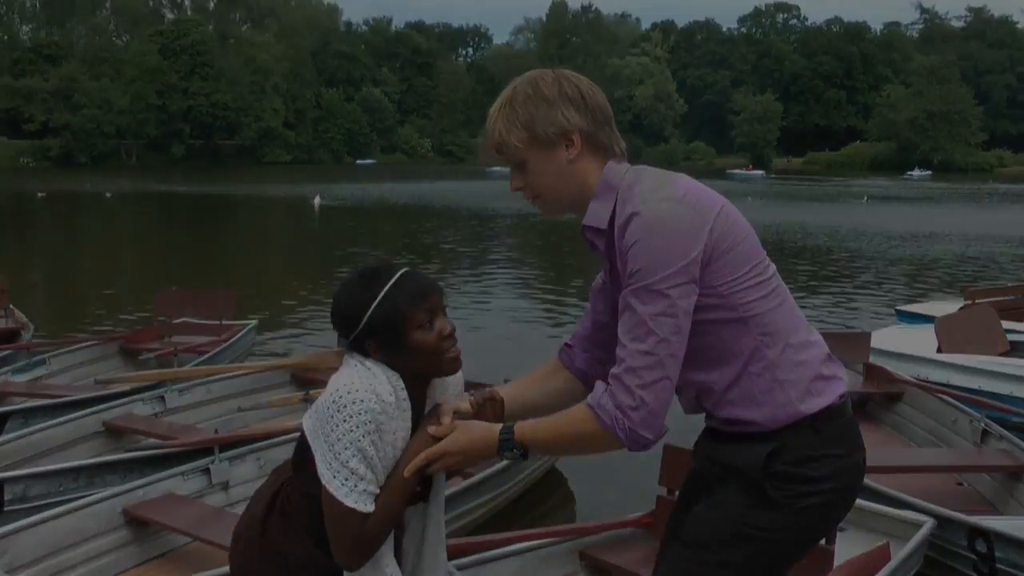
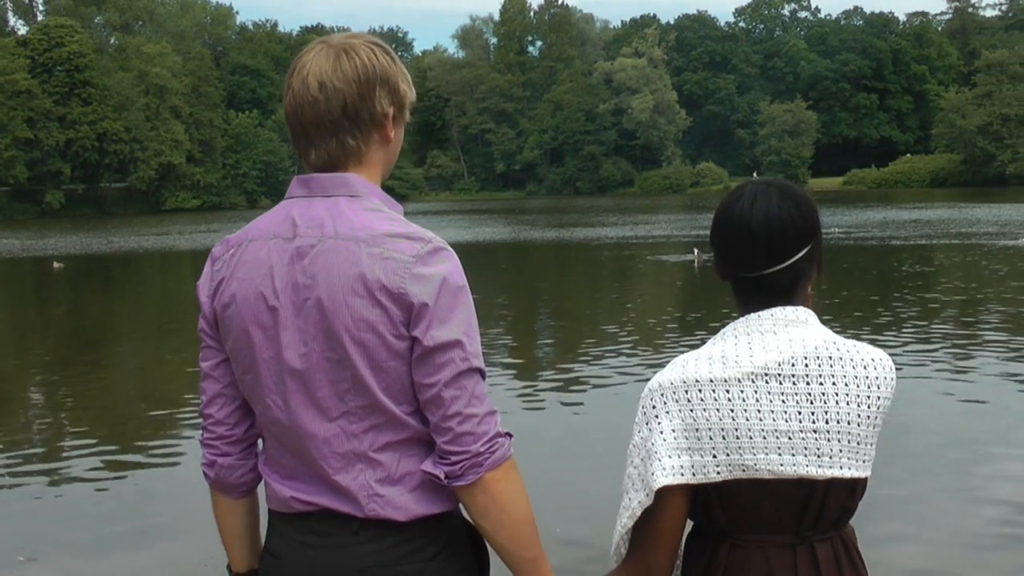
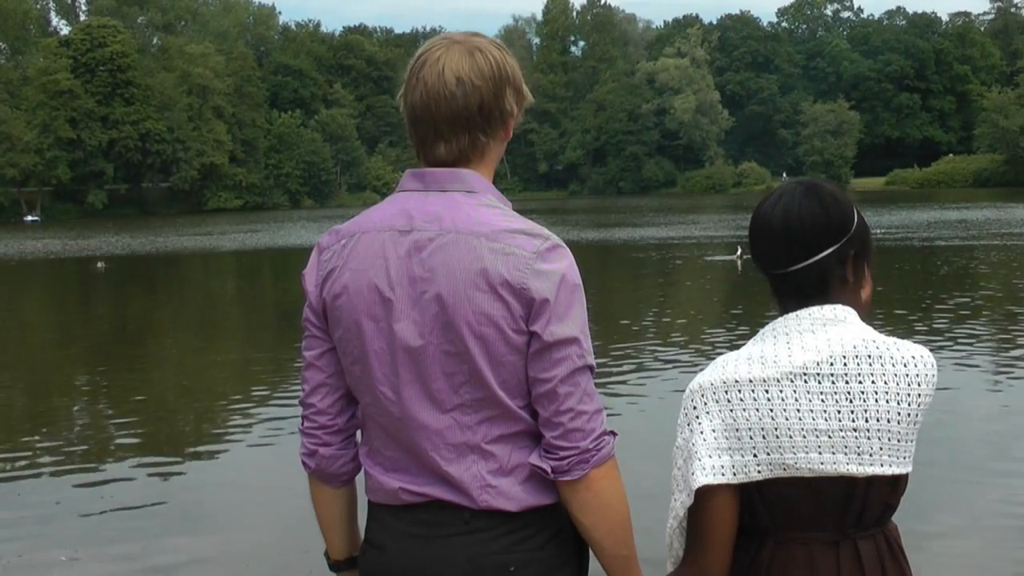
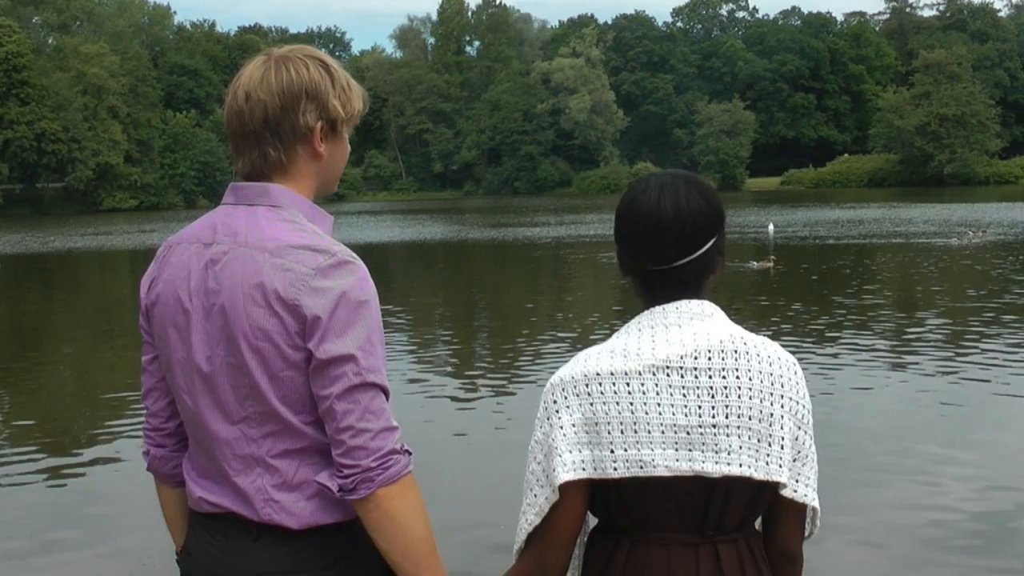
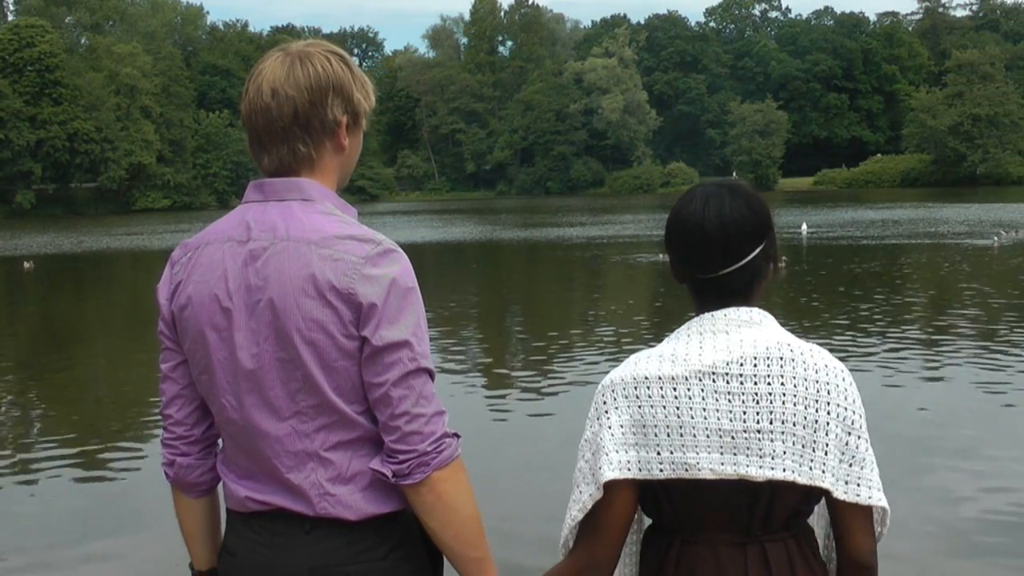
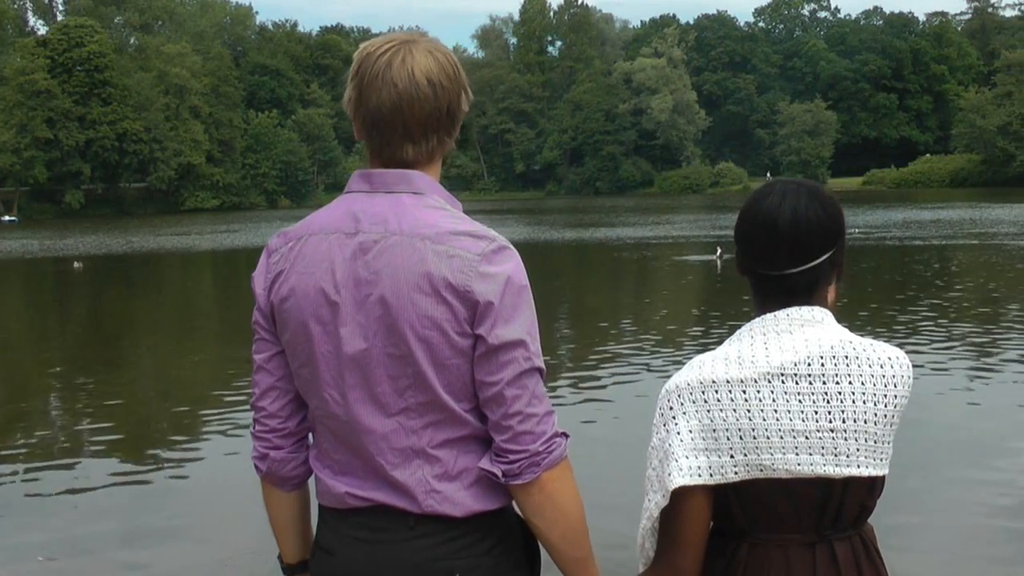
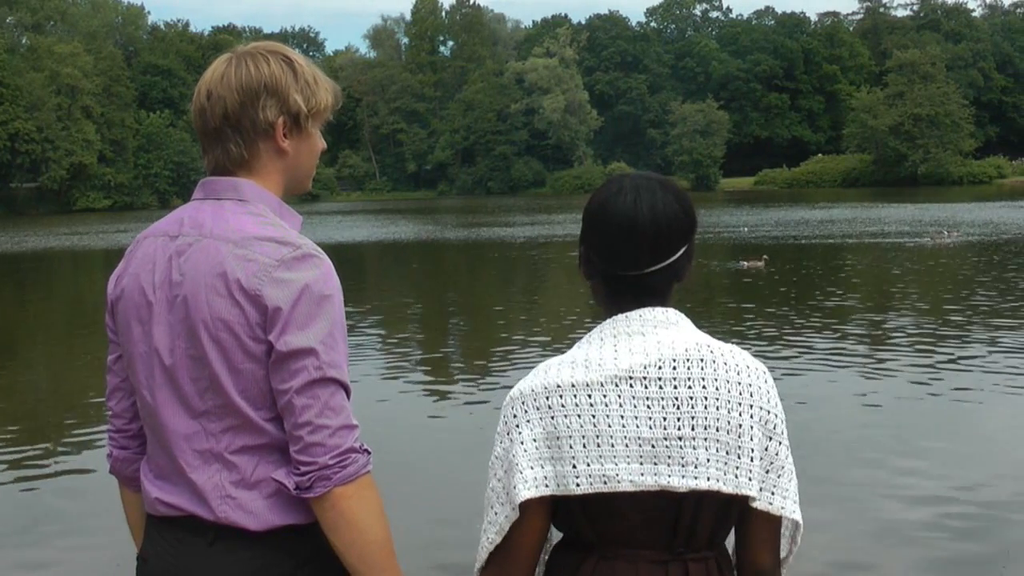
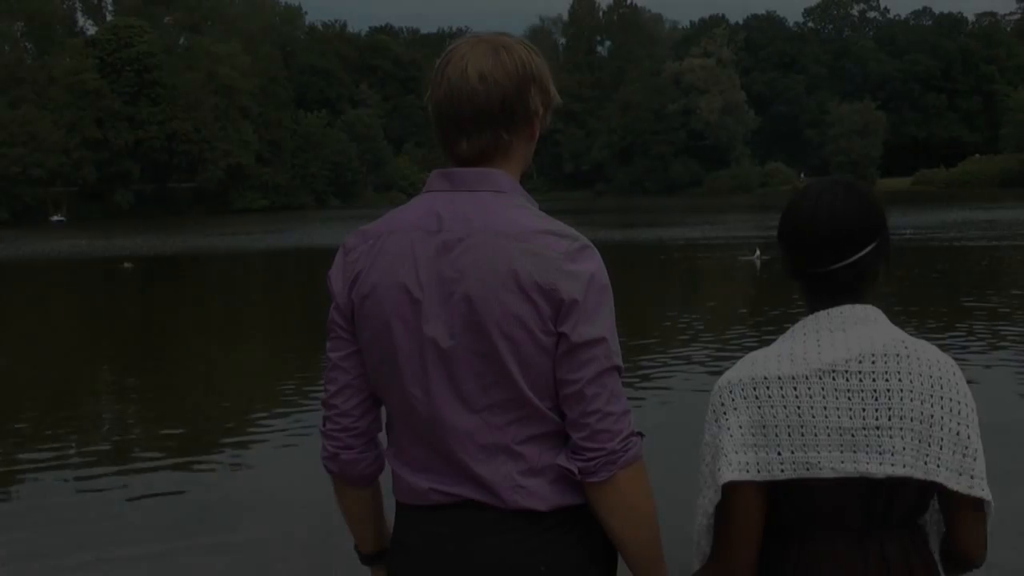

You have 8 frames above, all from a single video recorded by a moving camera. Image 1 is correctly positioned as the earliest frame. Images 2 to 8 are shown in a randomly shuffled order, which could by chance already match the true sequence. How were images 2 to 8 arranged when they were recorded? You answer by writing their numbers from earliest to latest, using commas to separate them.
8, 3, 6, 2, 5, 4, 7
